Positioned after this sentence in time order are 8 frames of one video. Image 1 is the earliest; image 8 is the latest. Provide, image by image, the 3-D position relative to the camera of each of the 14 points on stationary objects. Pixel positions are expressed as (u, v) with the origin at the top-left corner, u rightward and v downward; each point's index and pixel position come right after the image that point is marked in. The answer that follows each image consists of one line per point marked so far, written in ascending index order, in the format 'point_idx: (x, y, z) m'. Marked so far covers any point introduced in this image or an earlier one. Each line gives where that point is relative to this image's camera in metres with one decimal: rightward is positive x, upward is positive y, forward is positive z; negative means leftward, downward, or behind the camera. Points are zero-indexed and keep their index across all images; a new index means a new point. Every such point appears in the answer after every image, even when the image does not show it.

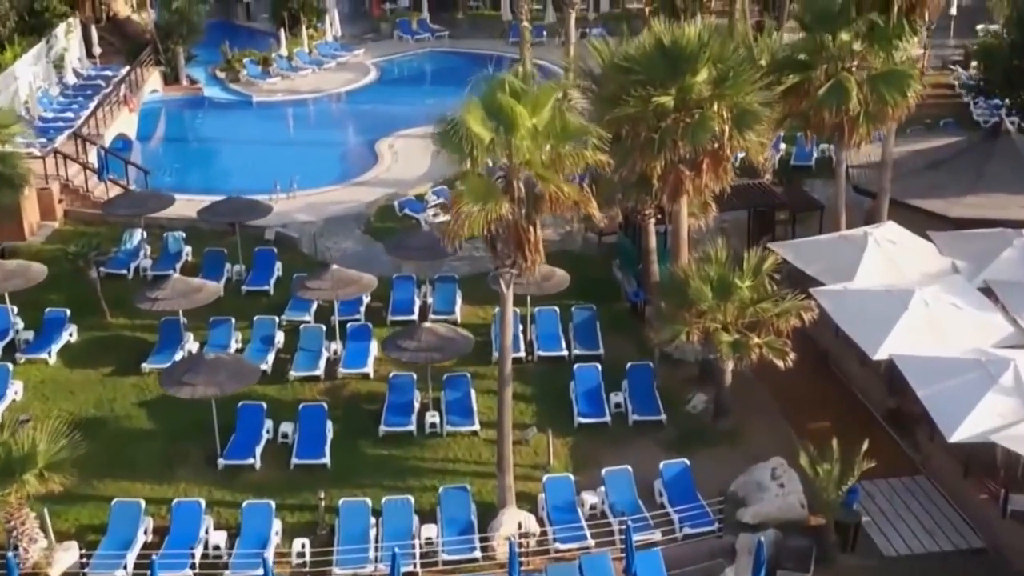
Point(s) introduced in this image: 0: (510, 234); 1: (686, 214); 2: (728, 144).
0: (0.0, +0.6, +13.5) m
1: (+2.6, +1.1, +18.7) m
2: (+3.0, +2.0, +17.6) m
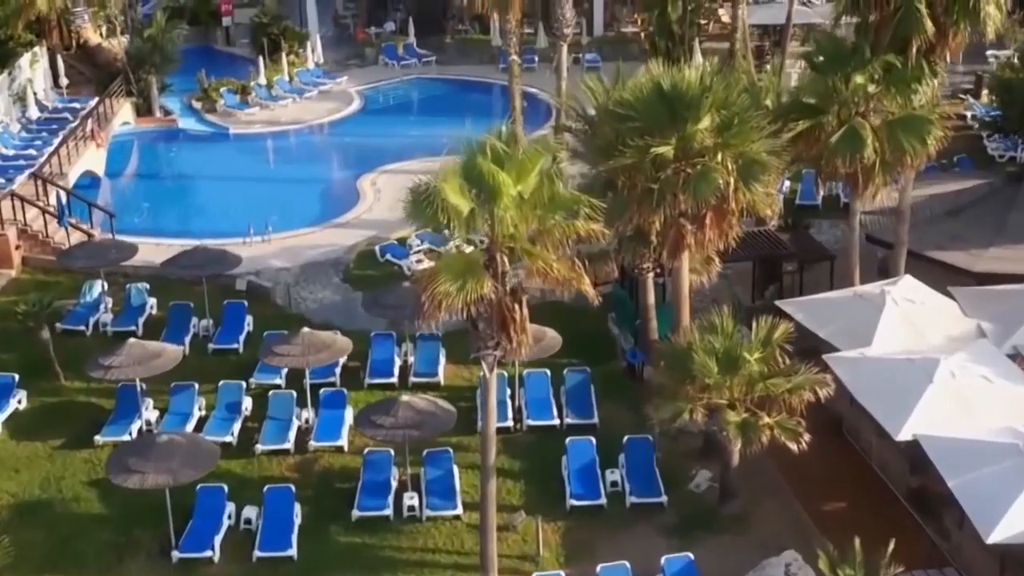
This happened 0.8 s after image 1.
0: (-0.2, -0.2, +12.0) m
1: (+2.4, +0.2, +17.3) m
2: (+2.8, +1.1, +16.1) m
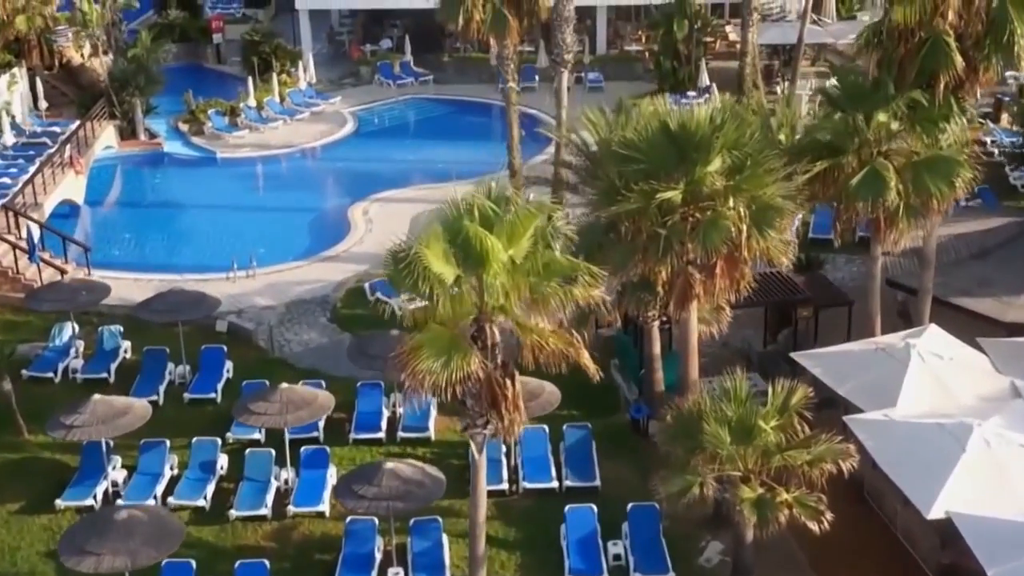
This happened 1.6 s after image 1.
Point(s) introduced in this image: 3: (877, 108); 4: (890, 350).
0: (-0.3, -0.9, +10.8) m
1: (+2.3, -0.4, +16.0) m
2: (+2.8, +0.5, +14.9) m
3: (+4.5, +2.2, +15.6) m
4: (+4.7, -0.8, +15.7) m
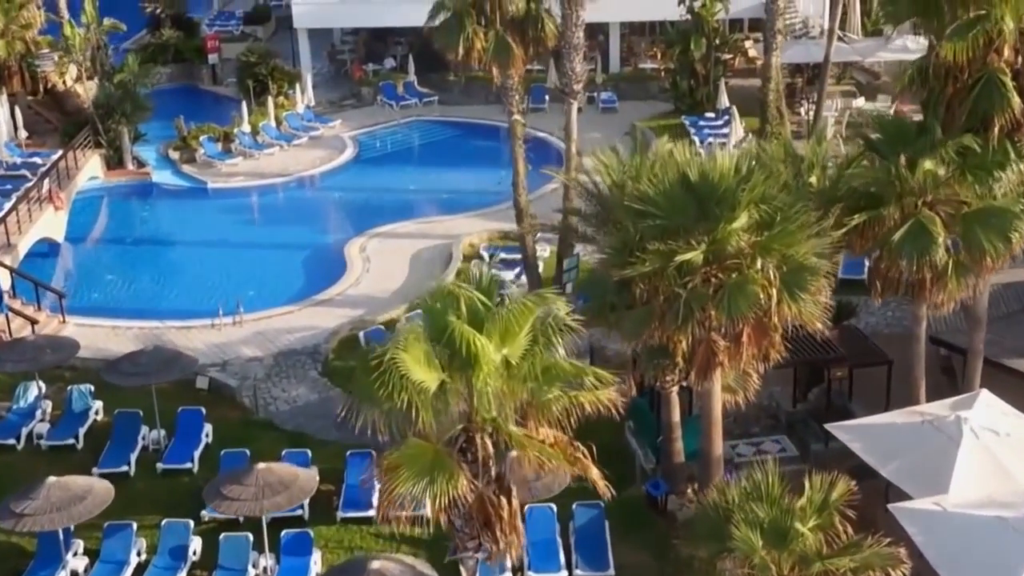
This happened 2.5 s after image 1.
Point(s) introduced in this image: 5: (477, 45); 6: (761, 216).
0: (-0.3, -1.6, +9.1) m
1: (+2.4, -1.2, +14.4) m
2: (+2.8, -0.2, +13.3) m
3: (+4.5, +1.5, +13.9) m
4: (+4.7, -1.5, +14.0) m
5: (-0.5, +3.7, +19.1) m
6: (+2.6, +0.8, +13.3) m
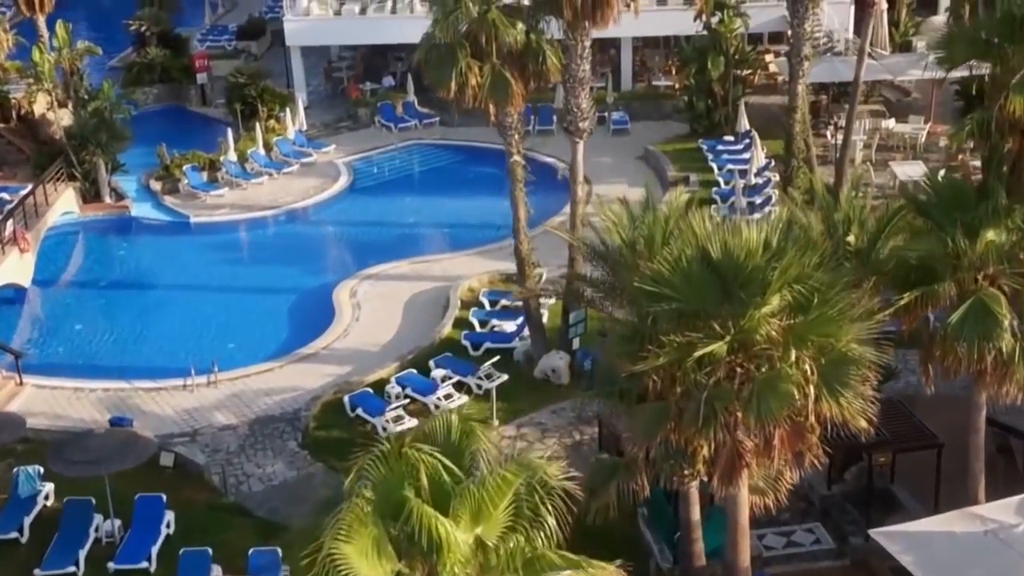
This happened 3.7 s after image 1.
0: (-0.4, -2.5, +7.2) m
1: (+2.3, -2.0, +12.4) m
2: (+2.7, -1.1, +11.3) m
3: (+4.4, +0.6, +11.9) m
4: (+4.6, -2.3, +12.0) m
5: (-0.5, +2.8, +17.1) m
6: (+2.5, -0.1, +11.3) m
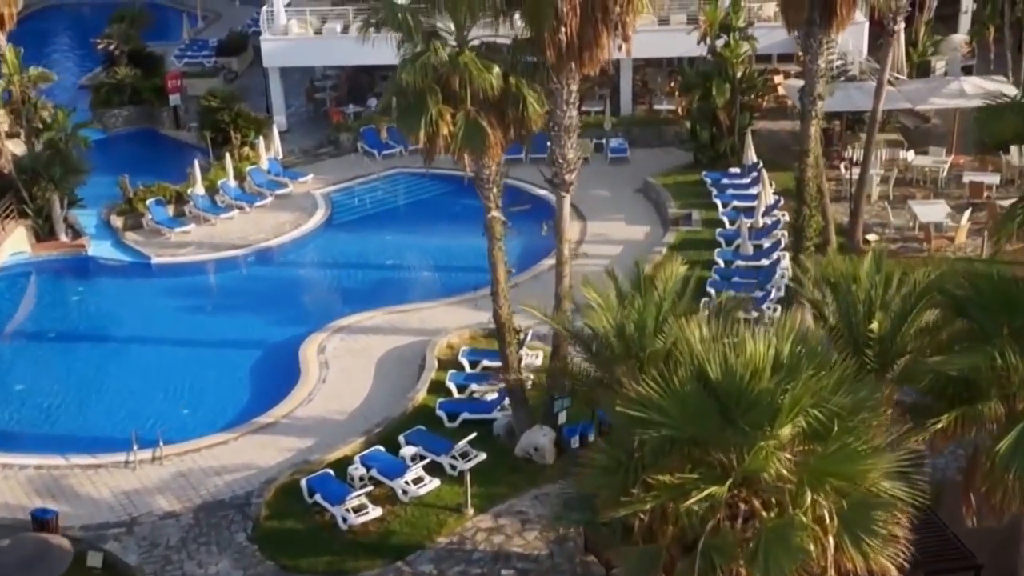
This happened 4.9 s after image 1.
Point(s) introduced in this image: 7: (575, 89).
0: (-0.8, -3.4, +5.2) m
1: (+2.0, -2.9, +10.4) m
2: (+2.4, -2.0, +9.3) m
3: (+4.1, -0.3, +9.9) m
4: (+4.3, -3.3, +10.0) m
5: (-0.8, +1.9, +15.2) m
6: (+2.2, -1.0, +9.3) m
7: (+0.8, +2.5, +15.7) m
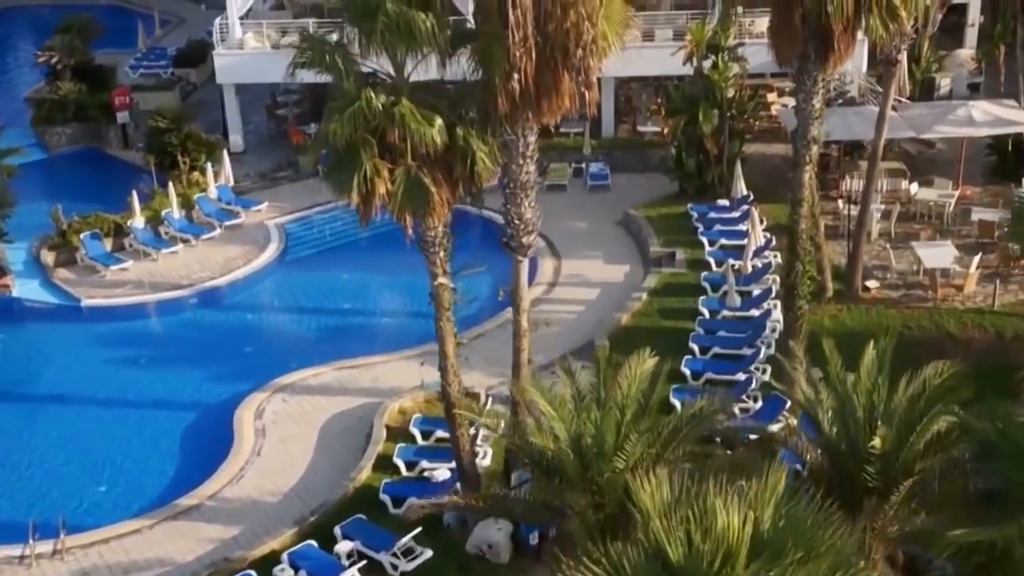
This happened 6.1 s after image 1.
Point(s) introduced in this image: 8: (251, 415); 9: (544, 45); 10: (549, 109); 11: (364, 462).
0: (-1.3, -4.4, +3.2) m
1: (+1.4, -3.9, +8.4) m
2: (+1.8, -3.0, +7.3) m
3: (+3.5, -1.3, +7.8) m
4: (+3.8, -4.2, +8.0) m
5: (-1.4, +1.0, +13.1) m
6: (+1.6, -2.0, +7.3) m
7: (+0.2, +1.6, +13.6) m
8: (-3.8, -1.8, +18.3) m
9: (+0.3, +2.4, +12.8) m
10: (+0.4, +1.9, +13.1) m
11: (-2.0, -2.3, +16.7) m
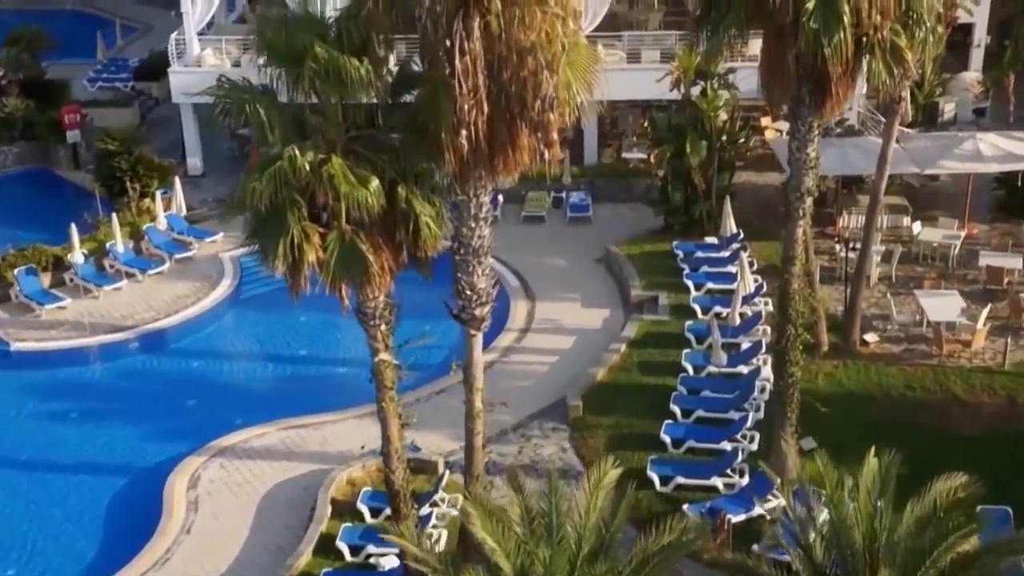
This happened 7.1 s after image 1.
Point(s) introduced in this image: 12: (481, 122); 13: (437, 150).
0: (-1.8, -5.1, +1.5) m
1: (+0.9, -4.7, +6.7) m
2: (+1.3, -3.8, +5.5) m
3: (+3.1, -2.1, +6.1) m
4: (+3.3, -5.0, +6.3) m
5: (-1.8, +0.3, +11.3) m
6: (+1.2, -2.8, +5.5) m
7: (-0.2, +0.8, +11.9) m
8: (-4.3, -2.5, +16.6) m
9: (-0.1, +1.7, +11.0) m
10: (-0.1, +1.1, +11.4) m
11: (-2.5, -3.0, +15.0) m
12: (-0.3, +1.4, +11.0) m
13: (-0.6, +1.2, +11.2) m
